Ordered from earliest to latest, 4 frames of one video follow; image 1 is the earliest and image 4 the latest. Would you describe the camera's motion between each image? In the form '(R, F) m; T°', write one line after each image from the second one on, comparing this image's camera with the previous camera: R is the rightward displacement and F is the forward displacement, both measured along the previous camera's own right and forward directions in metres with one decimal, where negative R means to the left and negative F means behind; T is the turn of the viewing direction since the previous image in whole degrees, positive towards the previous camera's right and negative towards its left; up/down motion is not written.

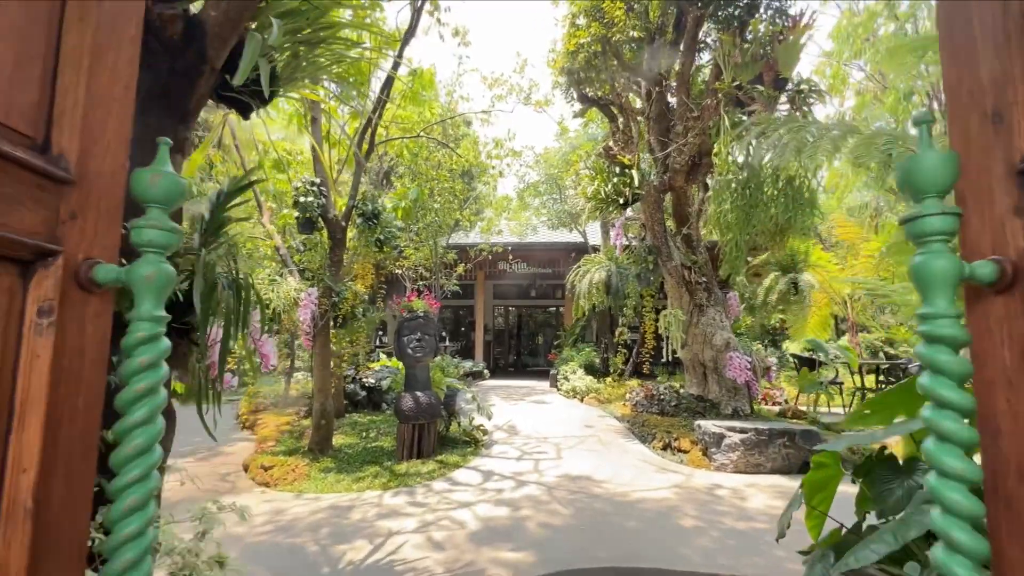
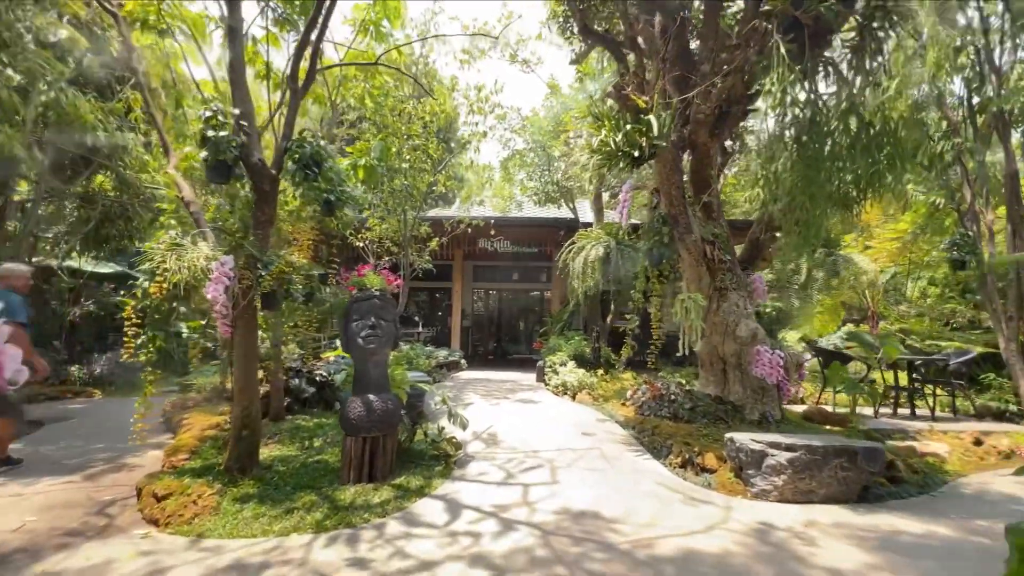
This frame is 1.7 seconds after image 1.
(0.0, +1.3) m; +2°
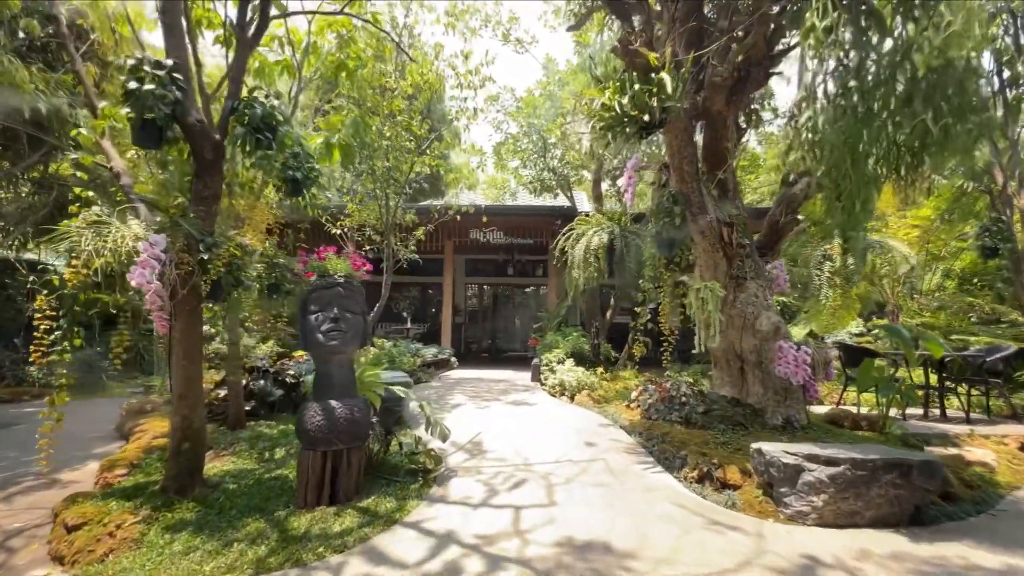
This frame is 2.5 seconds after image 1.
(+0.1, +0.7) m; 0°
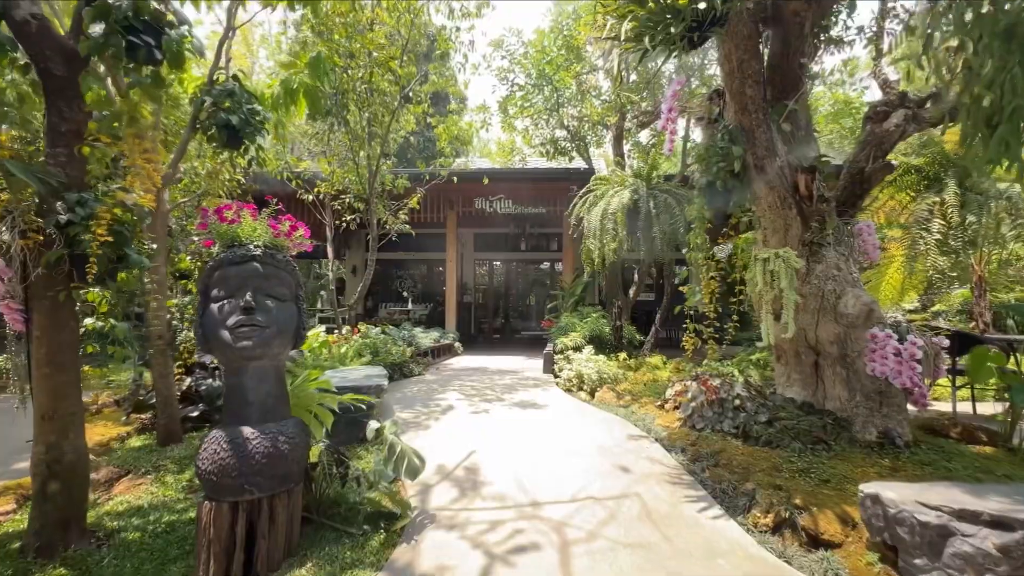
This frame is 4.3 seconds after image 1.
(+0.1, +1.2) m; -2°
